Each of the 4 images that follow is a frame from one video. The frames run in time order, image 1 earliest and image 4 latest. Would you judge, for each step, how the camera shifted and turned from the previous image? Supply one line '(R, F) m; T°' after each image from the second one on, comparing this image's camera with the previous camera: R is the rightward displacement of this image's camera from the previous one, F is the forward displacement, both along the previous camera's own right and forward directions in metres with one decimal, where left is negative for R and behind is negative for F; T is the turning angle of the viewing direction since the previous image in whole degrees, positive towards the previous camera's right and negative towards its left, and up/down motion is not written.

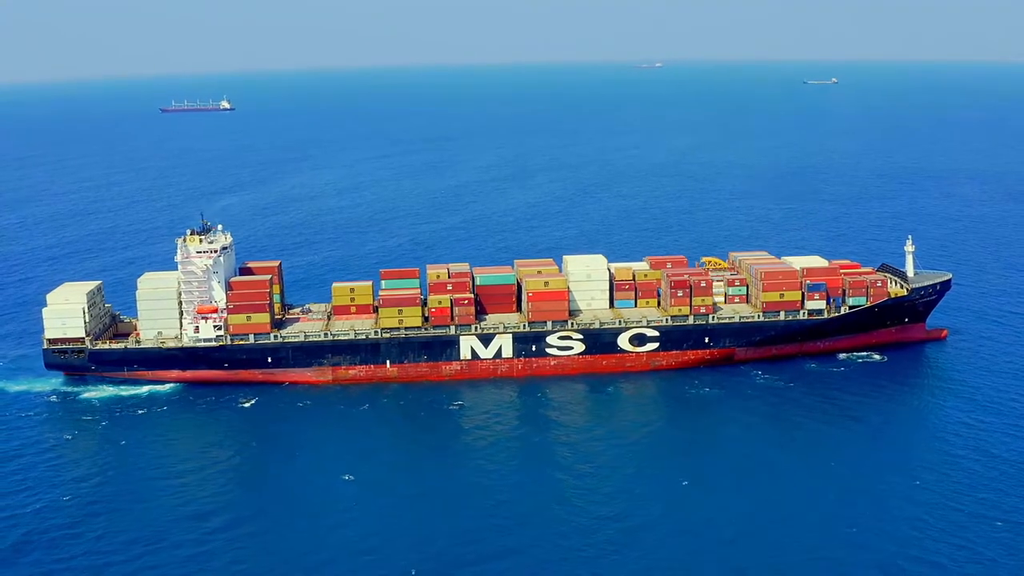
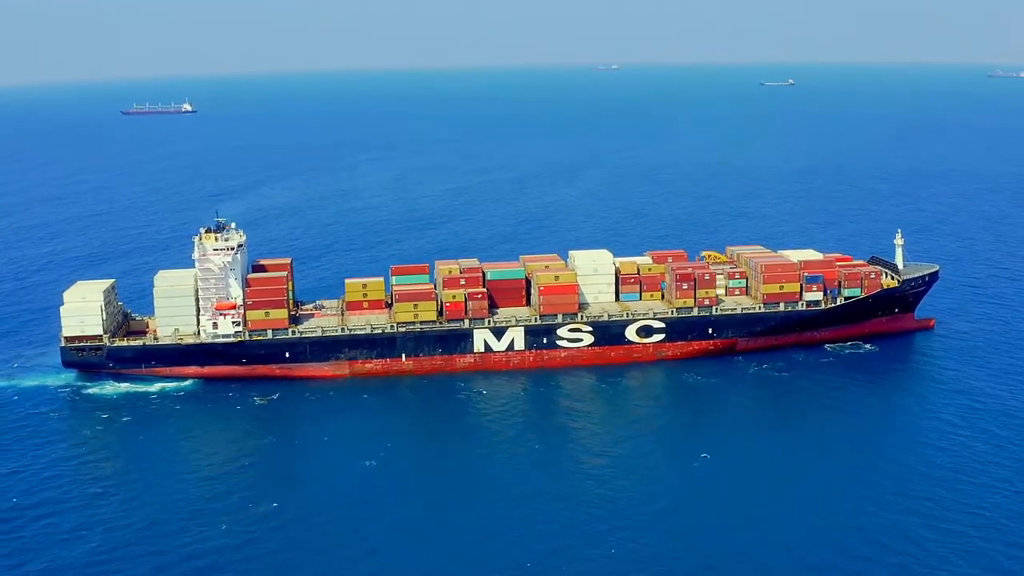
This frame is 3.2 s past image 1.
(-3.6, -1.9) m; +2°
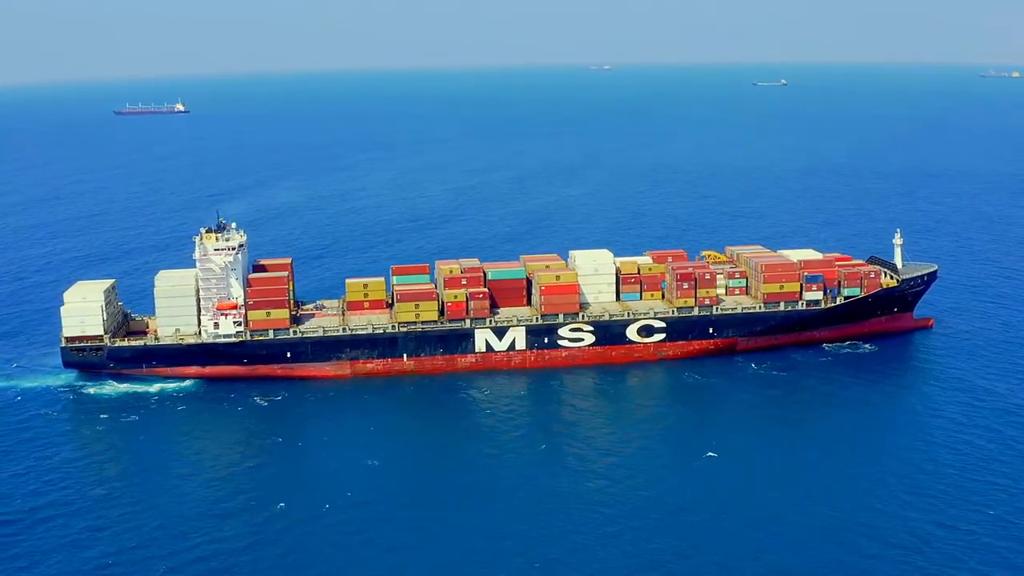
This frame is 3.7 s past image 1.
(-0.5, -0.1) m; 0°
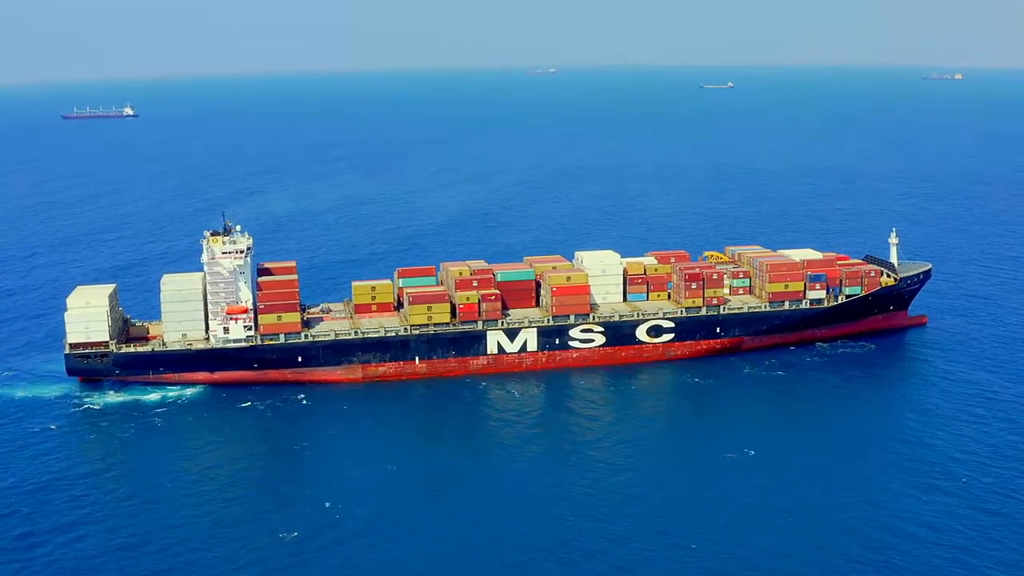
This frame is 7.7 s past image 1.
(-4.4, +0.2) m; +3°
